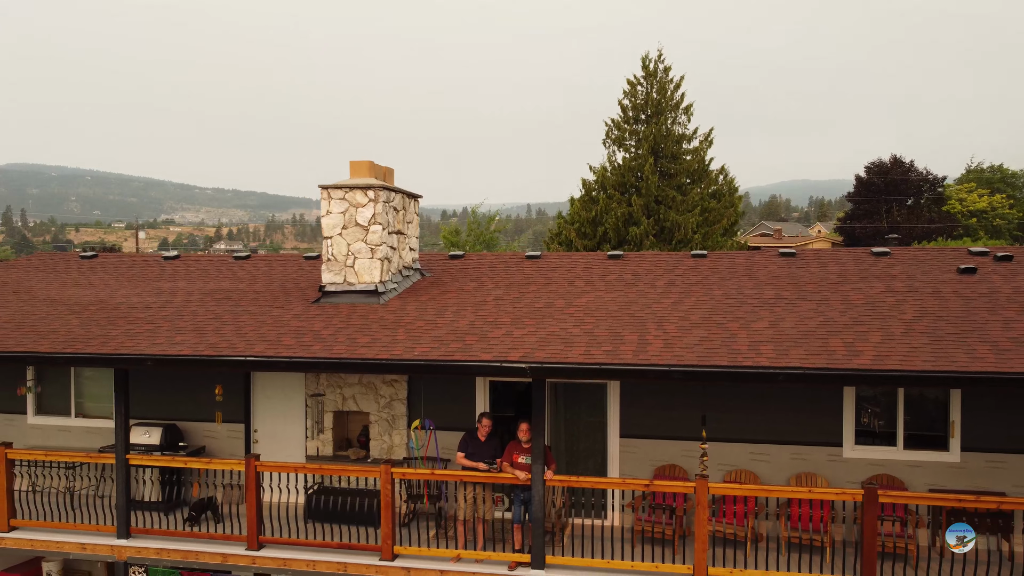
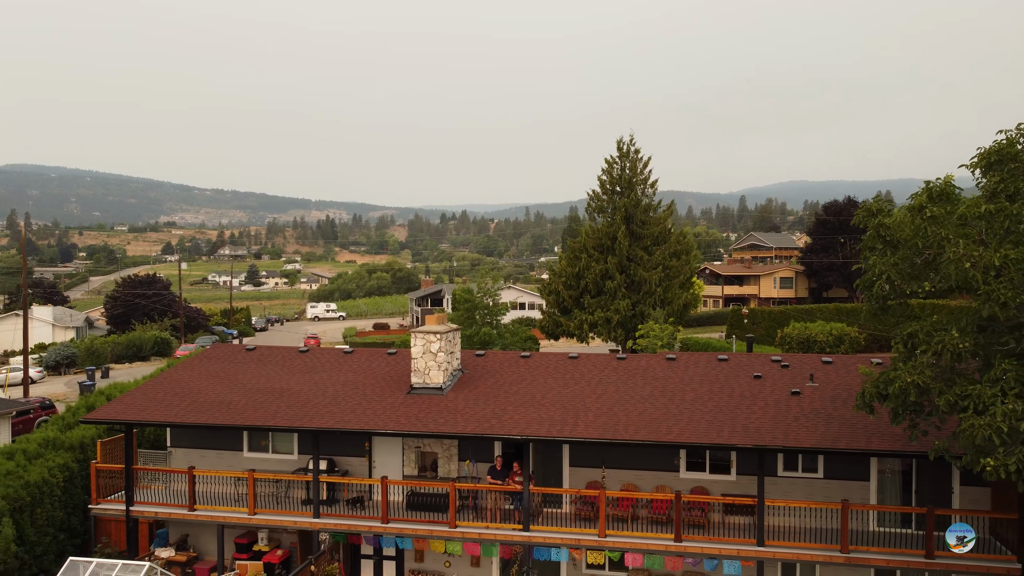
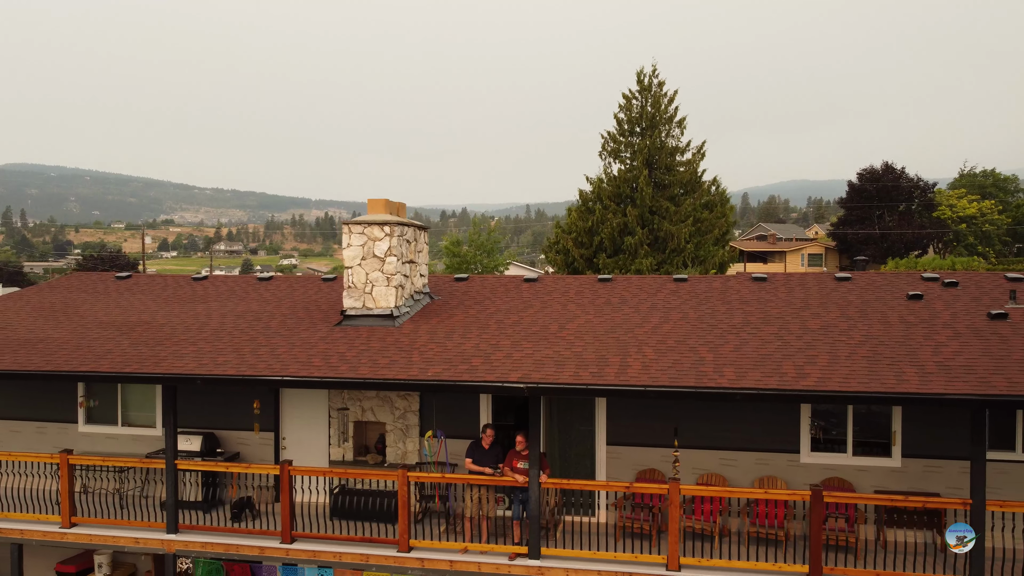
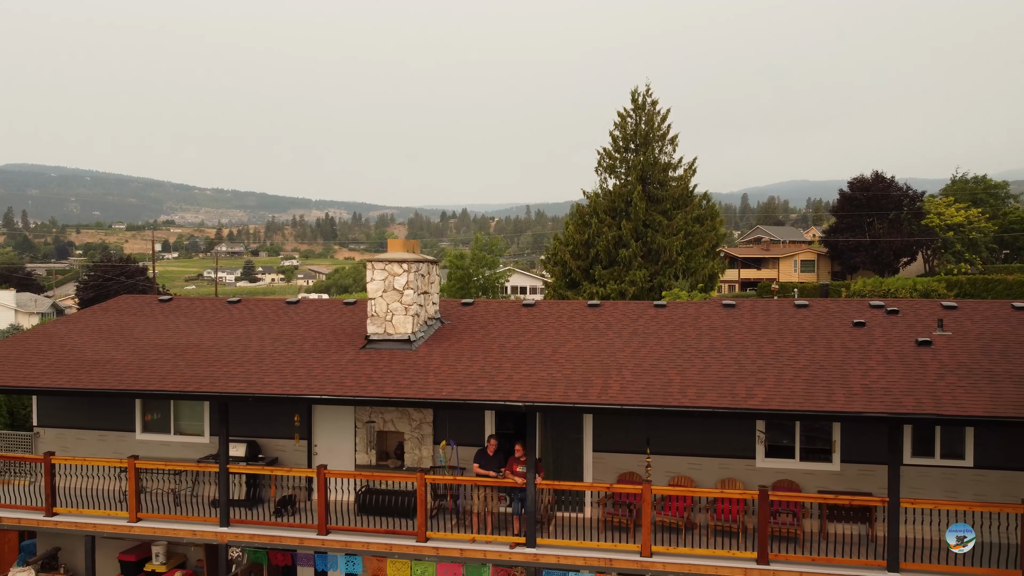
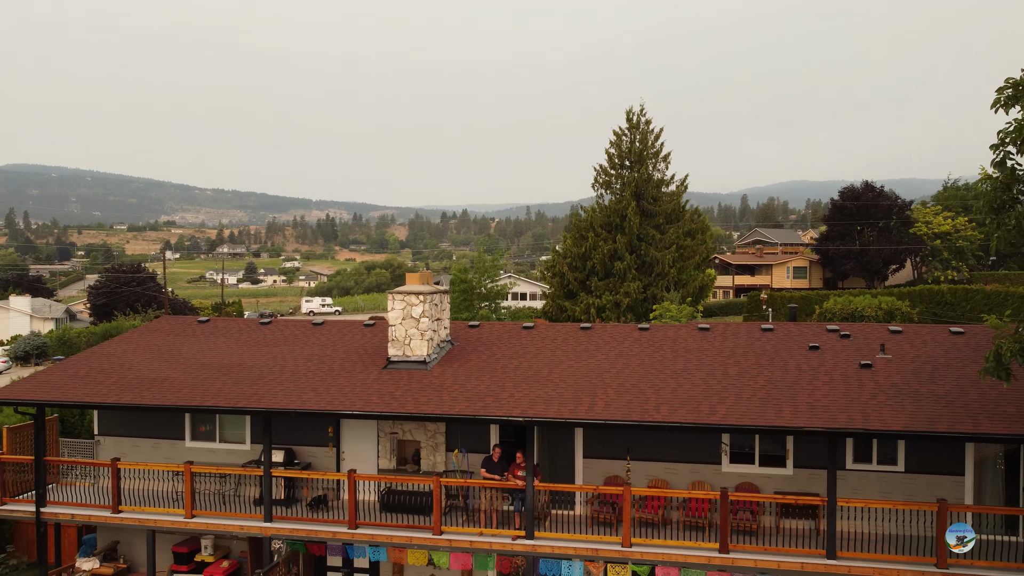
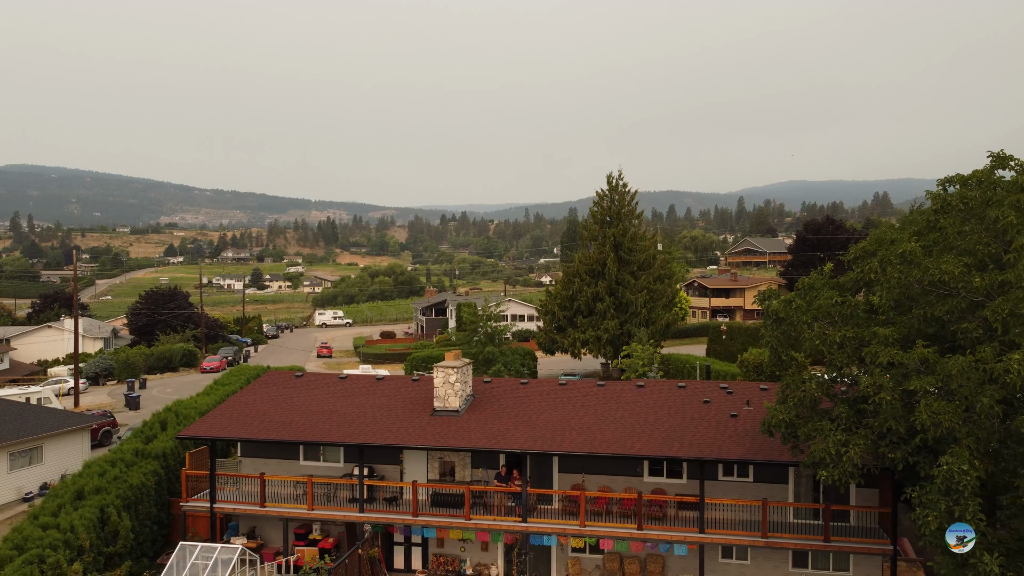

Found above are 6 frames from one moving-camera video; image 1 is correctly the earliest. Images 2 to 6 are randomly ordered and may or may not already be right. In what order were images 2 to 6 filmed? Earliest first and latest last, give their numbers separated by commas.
3, 4, 5, 2, 6
